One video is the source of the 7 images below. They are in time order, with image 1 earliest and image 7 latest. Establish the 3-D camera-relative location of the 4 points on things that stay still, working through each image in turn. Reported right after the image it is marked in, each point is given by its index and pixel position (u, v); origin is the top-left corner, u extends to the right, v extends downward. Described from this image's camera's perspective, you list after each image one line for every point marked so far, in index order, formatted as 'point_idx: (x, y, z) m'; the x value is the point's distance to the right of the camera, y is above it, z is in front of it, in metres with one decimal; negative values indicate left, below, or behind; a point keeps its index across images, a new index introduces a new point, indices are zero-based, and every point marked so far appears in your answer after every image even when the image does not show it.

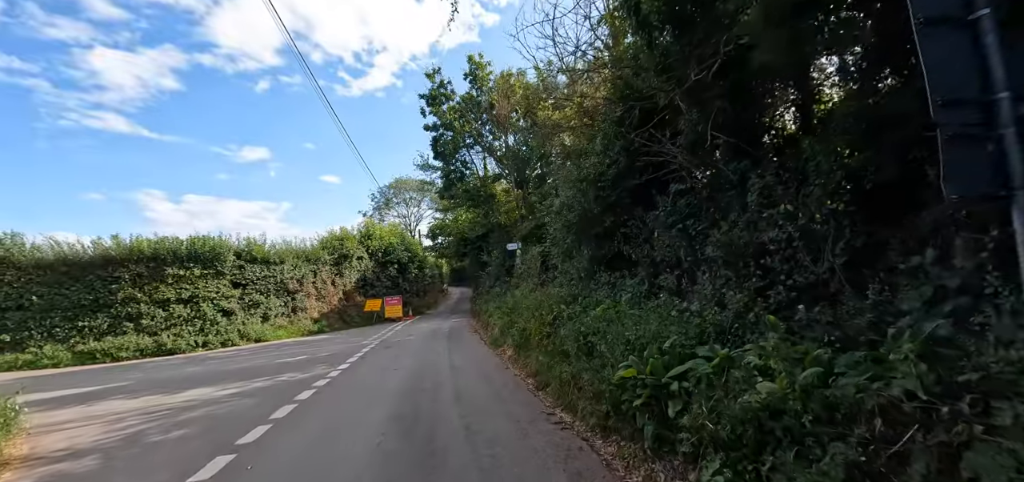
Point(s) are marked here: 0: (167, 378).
0: (-11.8, -4.7, +14.5) m
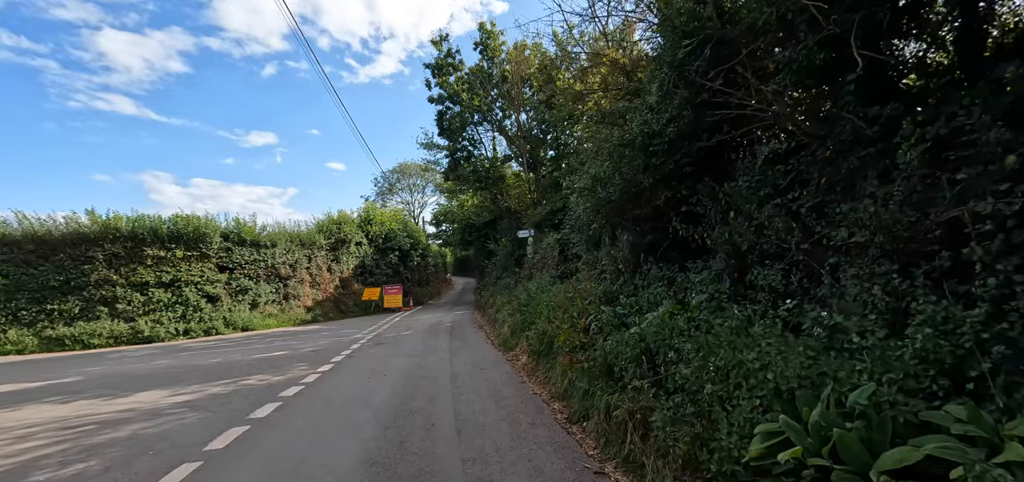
0: (-11.4, -3.9, +12.6) m
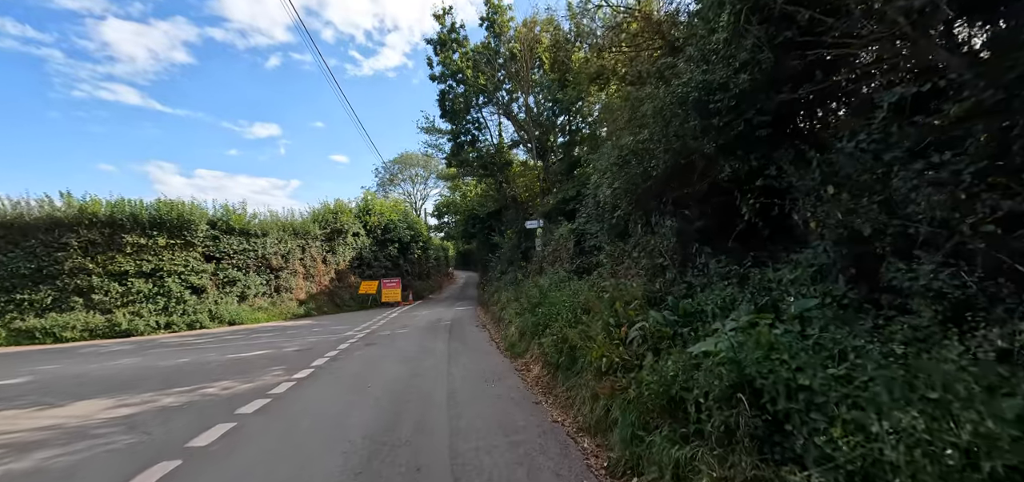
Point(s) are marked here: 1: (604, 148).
0: (-11.2, -3.5, +11.1) m
1: (+2.3, +2.3, +10.6) m
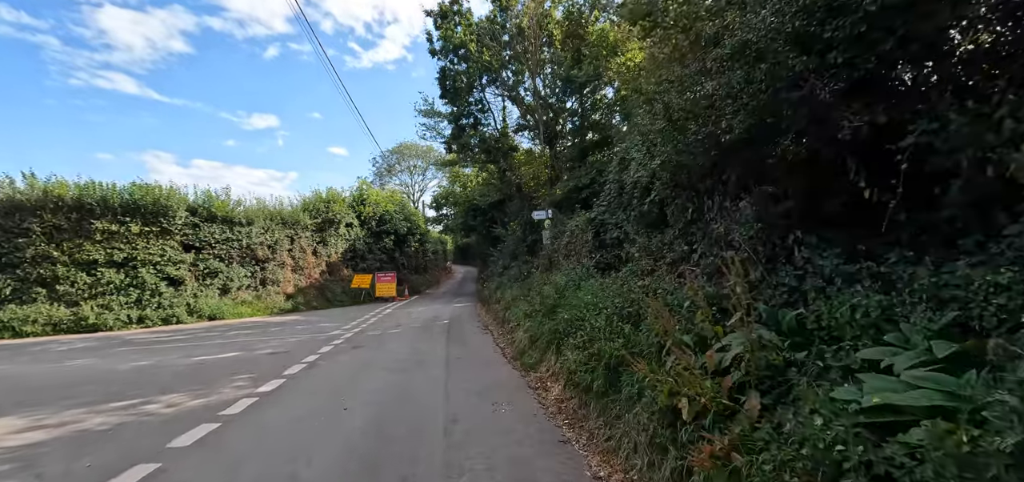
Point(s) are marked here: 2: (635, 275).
0: (-11.1, -3.1, +9.6) m
1: (+2.5, +2.5, +9.0) m
2: (+2.0, -0.5, +6.7) m
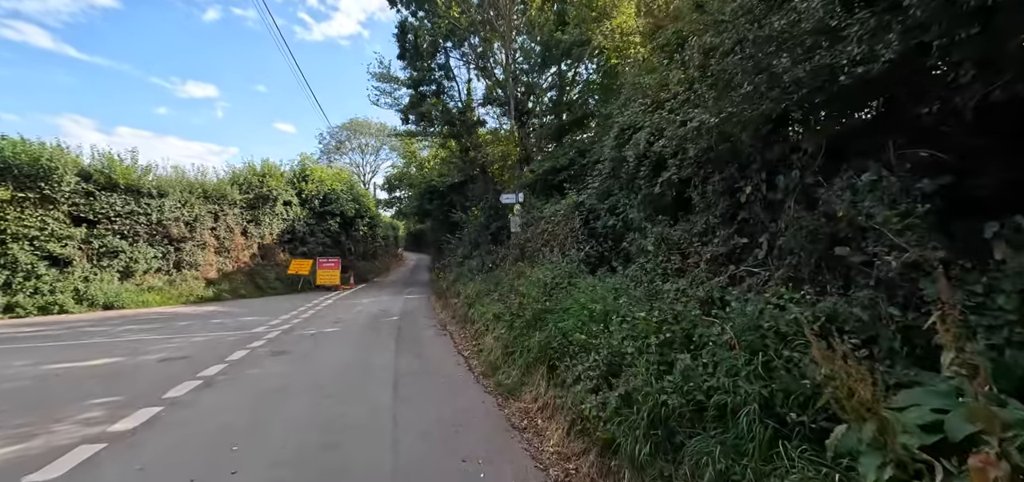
0: (-11.6, -2.4, +6.6) m
1: (+2.2, +2.7, +7.4) m
2: (+1.7, -0.4, +5.1) m
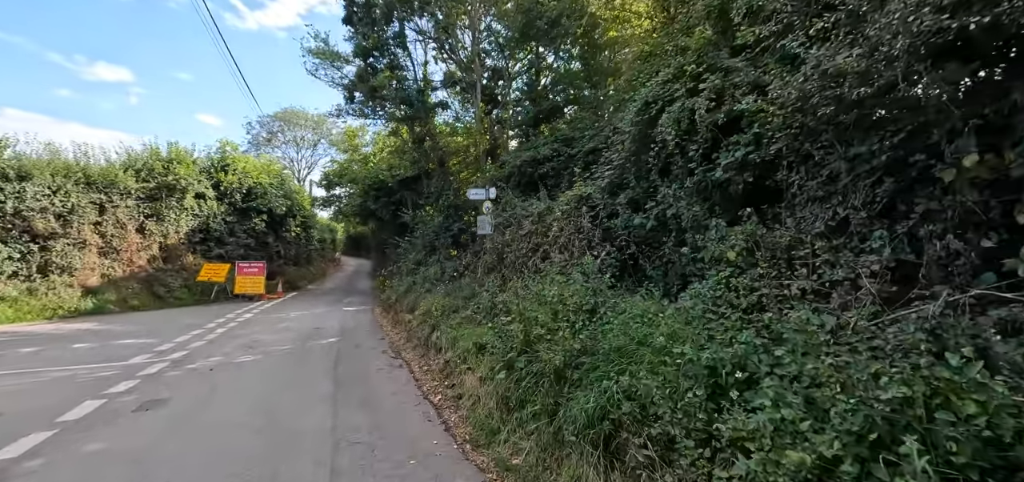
0: (-11.5, -2.2, +2.9) m
1: (+2.1, +2.6, +5.7) m
2: (+1.9, -0.4, +3.3) m
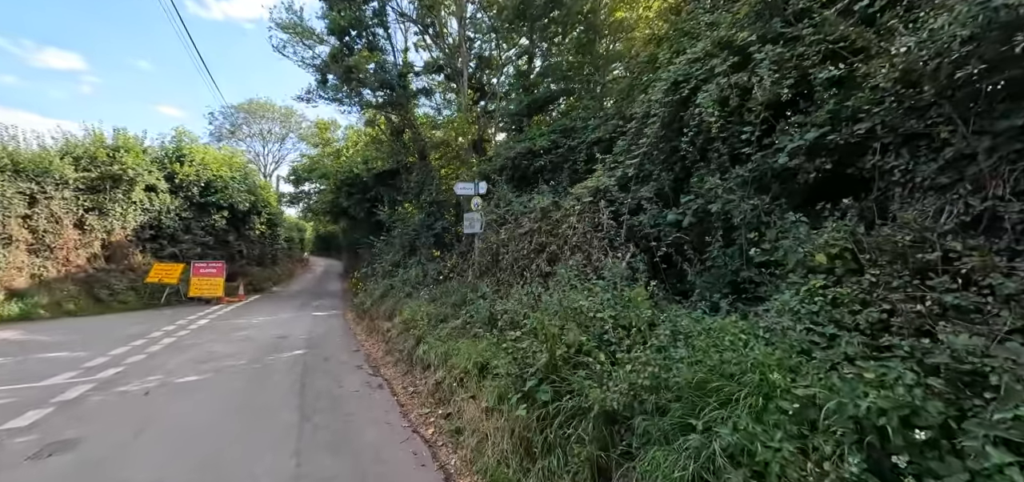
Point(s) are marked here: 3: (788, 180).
0: (-11.3, -2.1, +1.3) m
1: (+2.3, +2.6, +4.9) m
2: (+2.2, -0.4, +2.5) m
3: (+2.4, +0.6, +3.8) m
